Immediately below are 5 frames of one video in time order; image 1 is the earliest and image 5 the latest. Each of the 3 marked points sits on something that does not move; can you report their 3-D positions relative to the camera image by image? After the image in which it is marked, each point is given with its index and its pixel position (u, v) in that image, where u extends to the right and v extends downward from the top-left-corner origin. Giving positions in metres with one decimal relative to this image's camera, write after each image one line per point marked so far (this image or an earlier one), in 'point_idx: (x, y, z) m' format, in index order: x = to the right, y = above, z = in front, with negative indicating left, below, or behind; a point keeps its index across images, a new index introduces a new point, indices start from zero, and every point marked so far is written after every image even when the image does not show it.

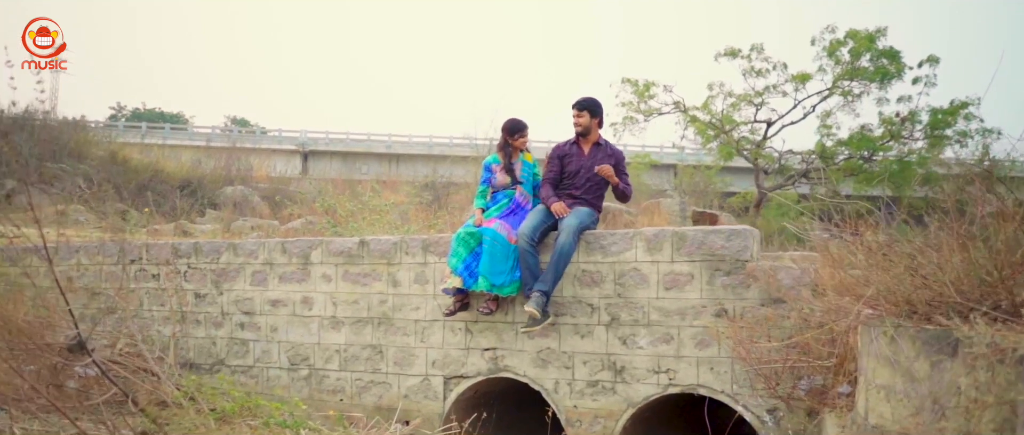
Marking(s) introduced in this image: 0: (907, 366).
0: (+1.8, -0.7, +3.4) m
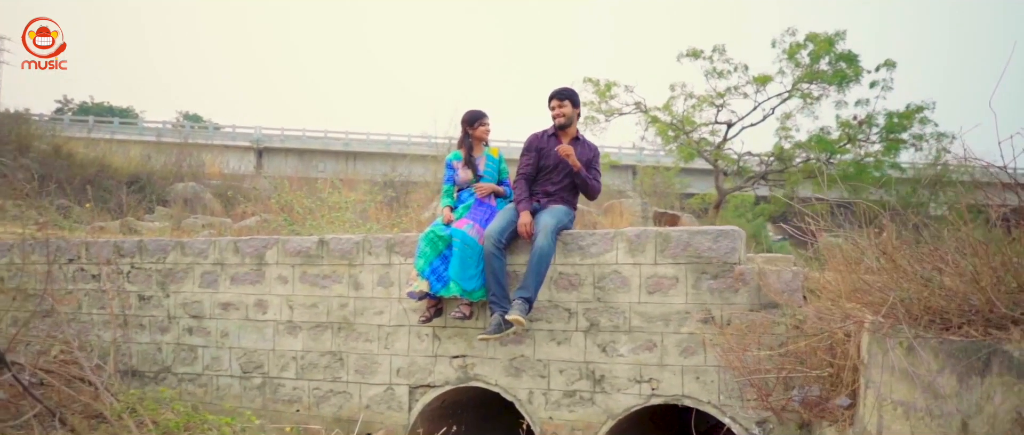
0: (+1.7, -0.7, +3.1) m
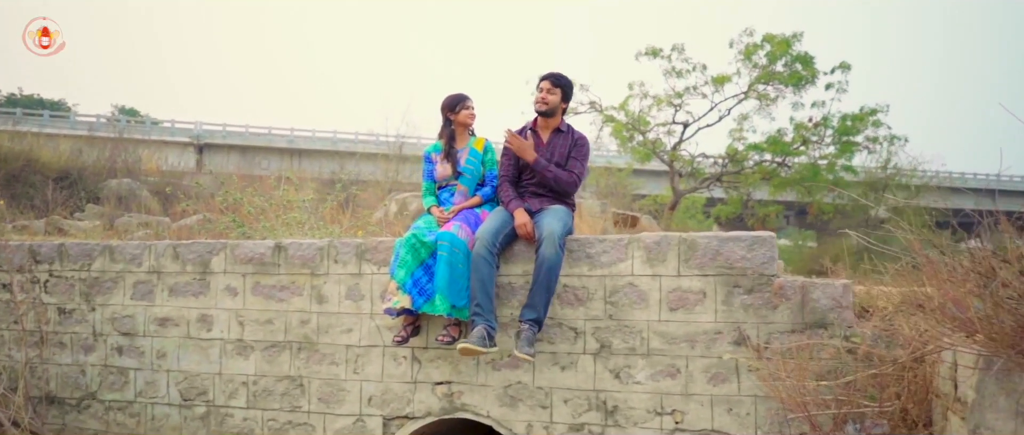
0: (+1.8, -0.7, +2.5) m
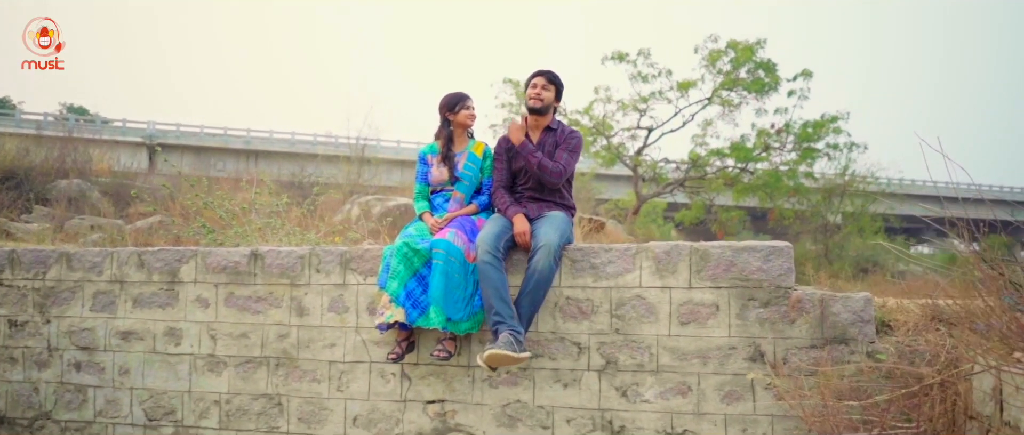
0: (+1.9, -0.7, +2.3) m
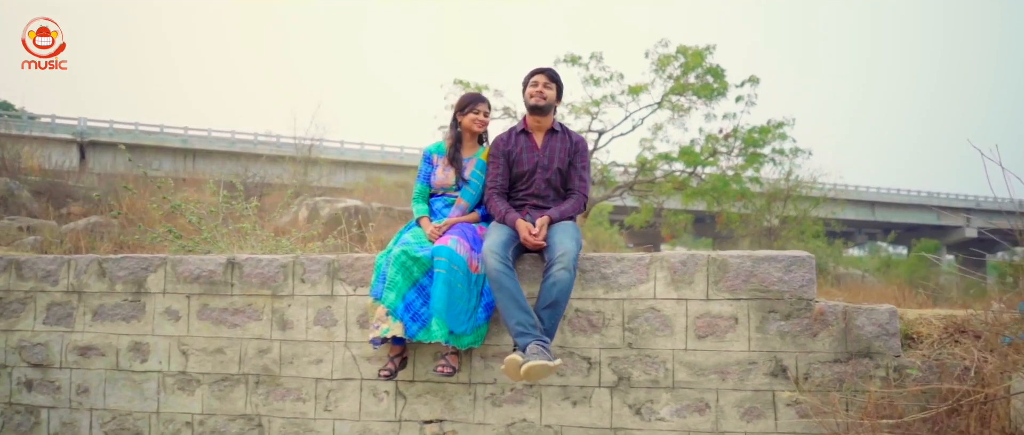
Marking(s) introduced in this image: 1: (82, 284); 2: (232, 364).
0: (+2.1, -0.8, +2.2) m
1: (-2.6, -0.4, +4.7) m
2: (-1.6, -0.9, +4.5) m
